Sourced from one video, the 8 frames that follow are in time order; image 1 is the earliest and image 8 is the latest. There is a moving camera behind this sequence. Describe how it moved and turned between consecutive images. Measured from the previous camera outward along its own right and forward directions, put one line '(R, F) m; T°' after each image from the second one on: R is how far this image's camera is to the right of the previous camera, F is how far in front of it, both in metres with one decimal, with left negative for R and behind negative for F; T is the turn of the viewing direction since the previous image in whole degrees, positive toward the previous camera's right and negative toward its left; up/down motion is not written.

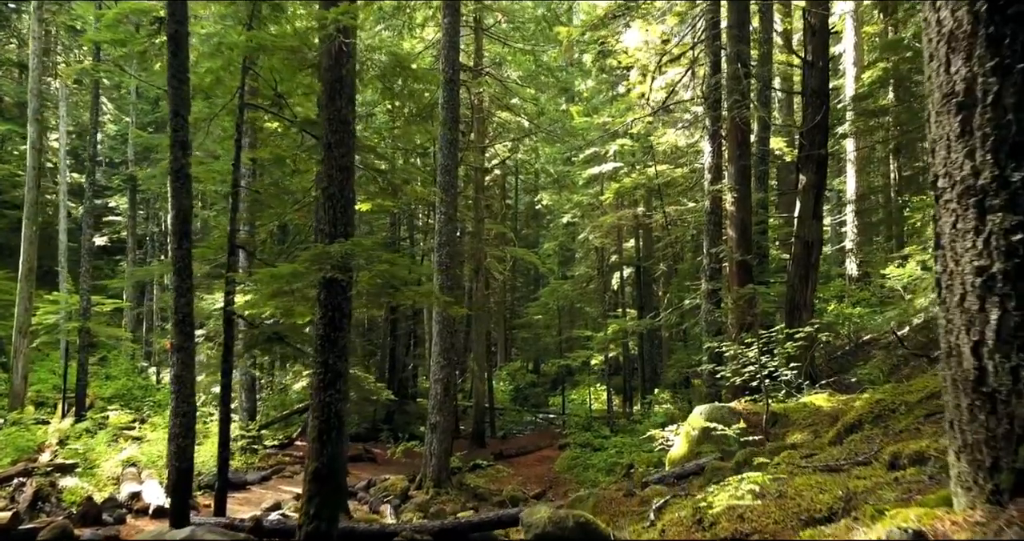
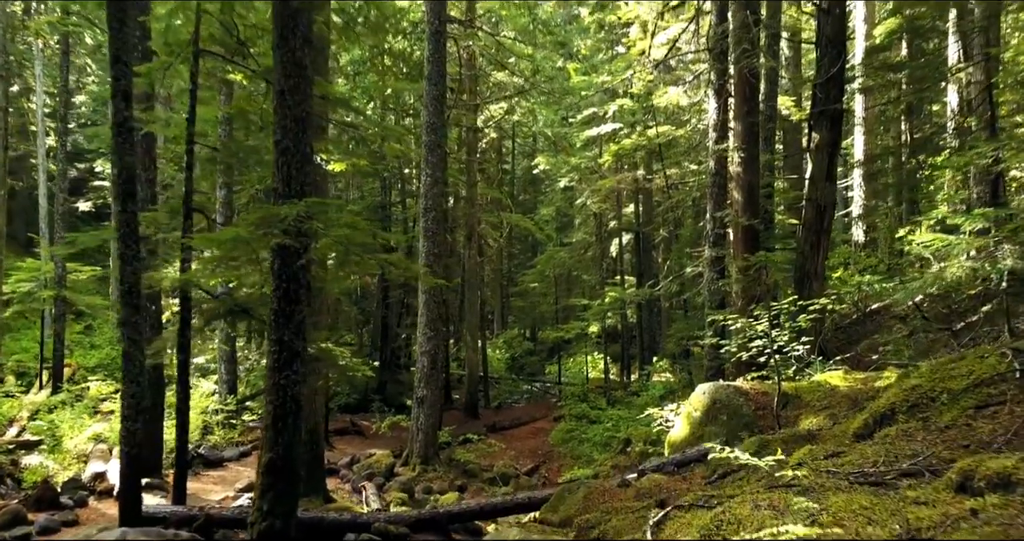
(+0.2, +0.8) m; 0°
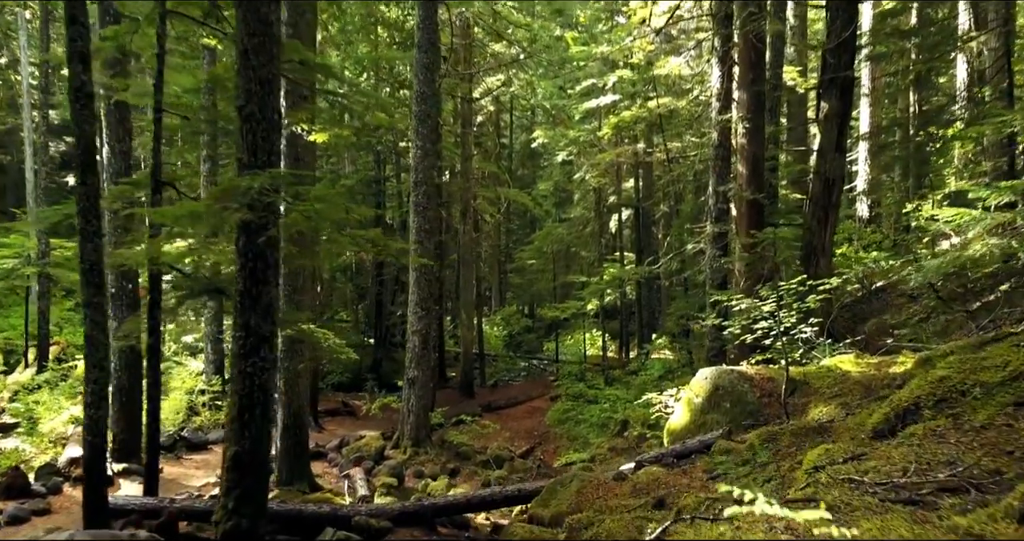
(+0.1, +0.5) m; 0°
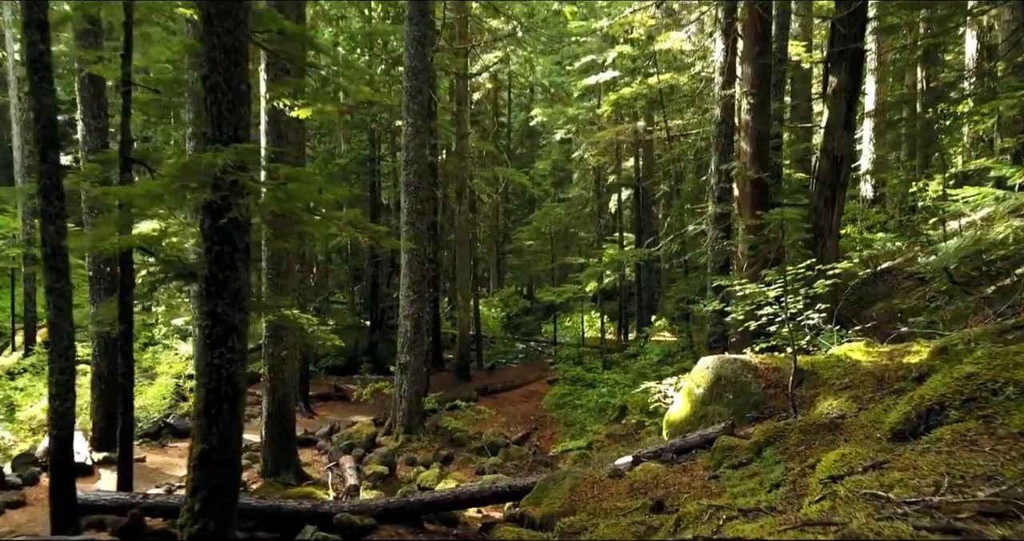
(+0.1, +0.4) m; 0°
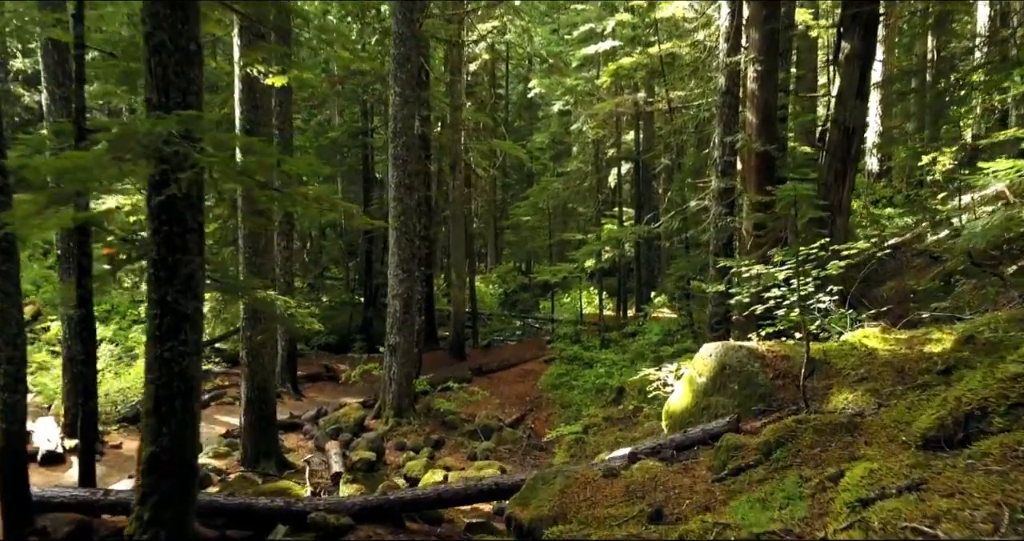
(+0.1, +0.5) m; 0°
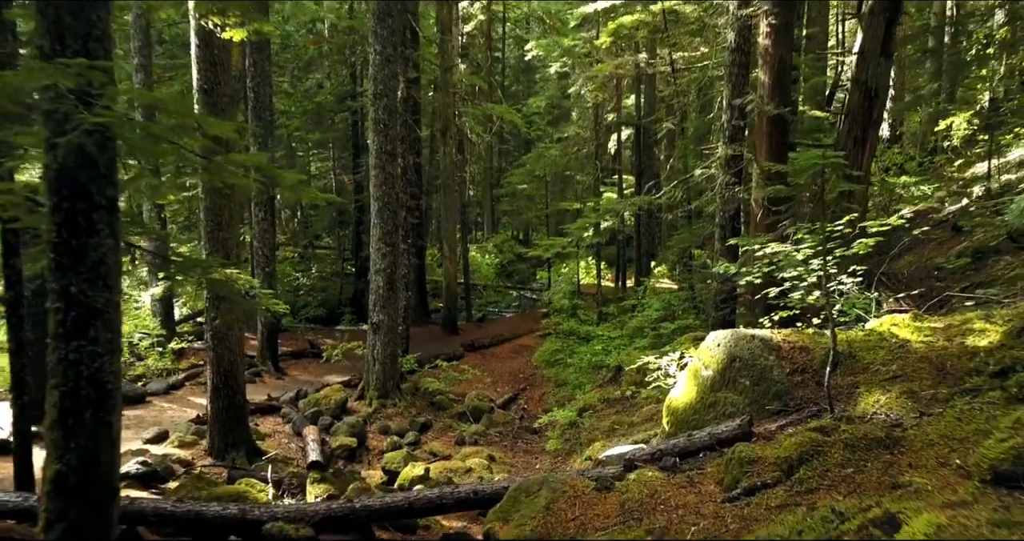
(+0.1, +0.7) m; 0°
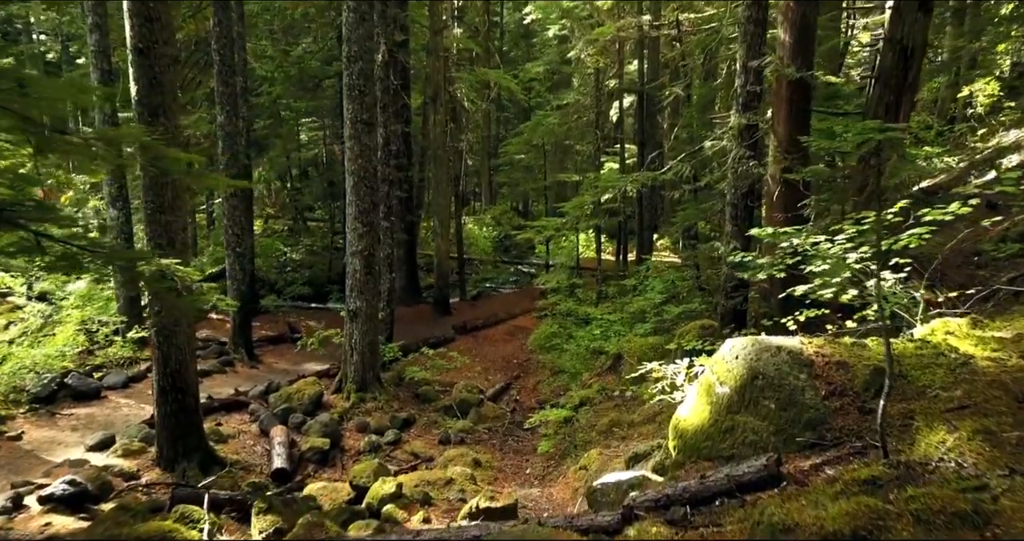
(+0.2, +0.9) m; 0°
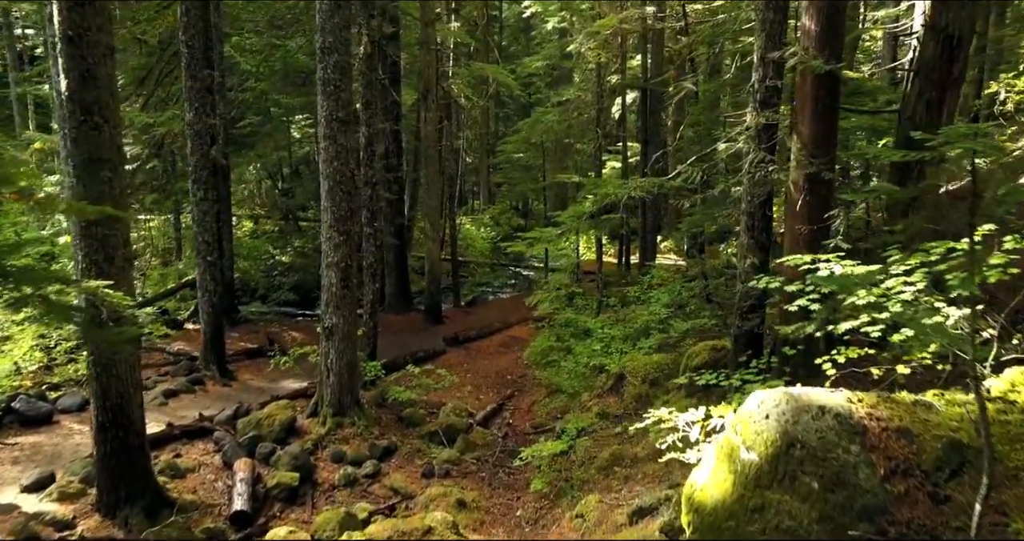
(+0.1, +0.9) m; 0°
